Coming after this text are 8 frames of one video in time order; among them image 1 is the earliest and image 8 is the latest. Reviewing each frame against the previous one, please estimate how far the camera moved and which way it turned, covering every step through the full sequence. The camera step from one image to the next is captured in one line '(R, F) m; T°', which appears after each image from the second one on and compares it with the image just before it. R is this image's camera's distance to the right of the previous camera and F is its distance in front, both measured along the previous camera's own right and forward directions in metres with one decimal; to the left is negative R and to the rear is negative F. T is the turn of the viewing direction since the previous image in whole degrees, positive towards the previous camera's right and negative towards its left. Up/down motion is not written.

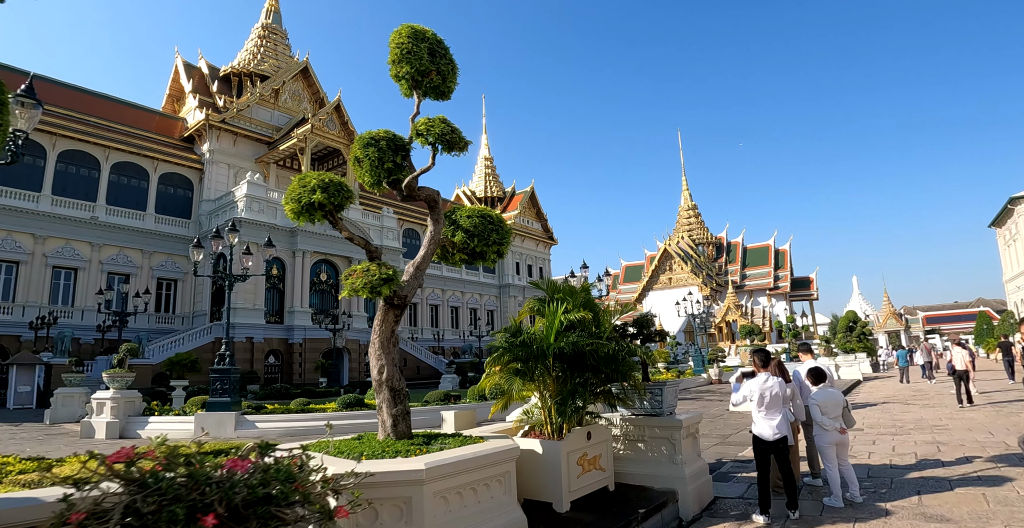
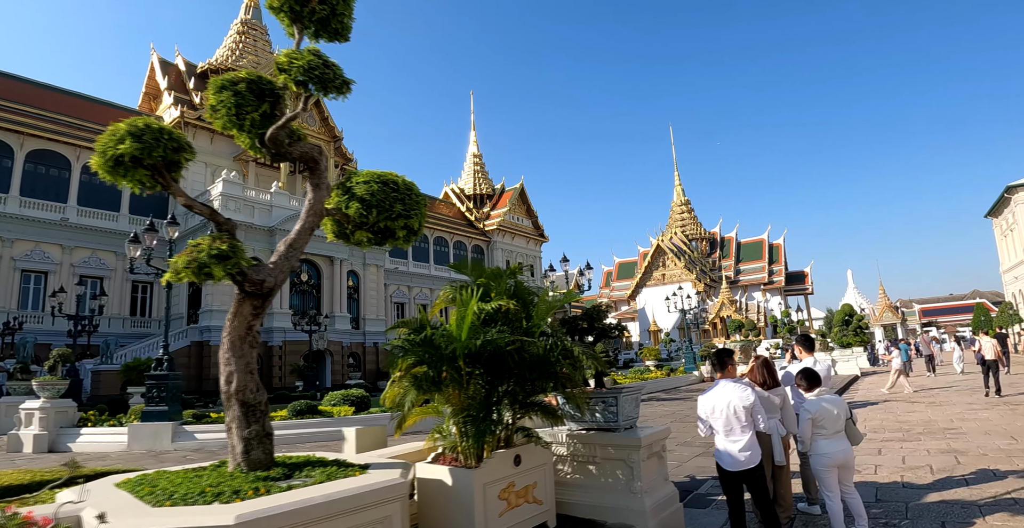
(+0.8, +1.4) m; 0°
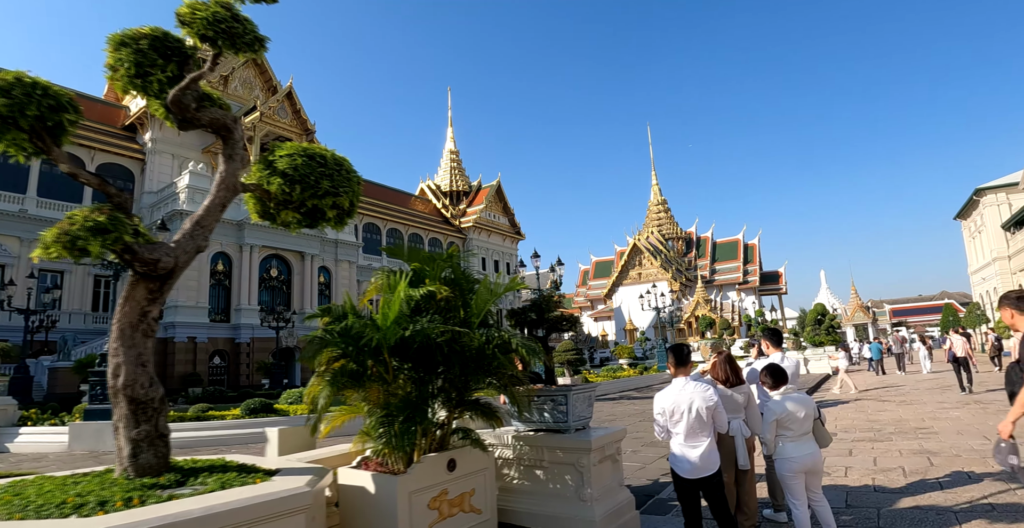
(+0.3, +0.5) m; +2°
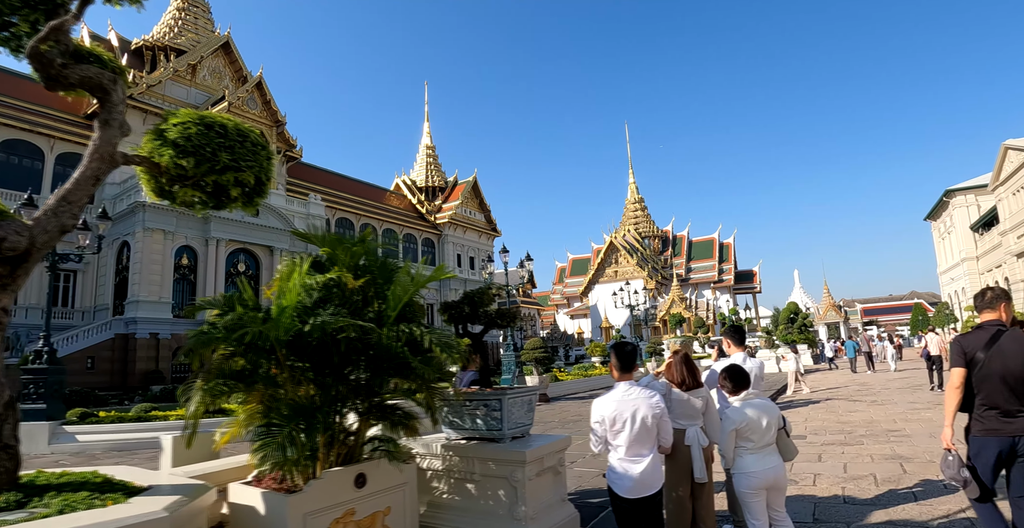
(+0.4, +0.6) m; +2°
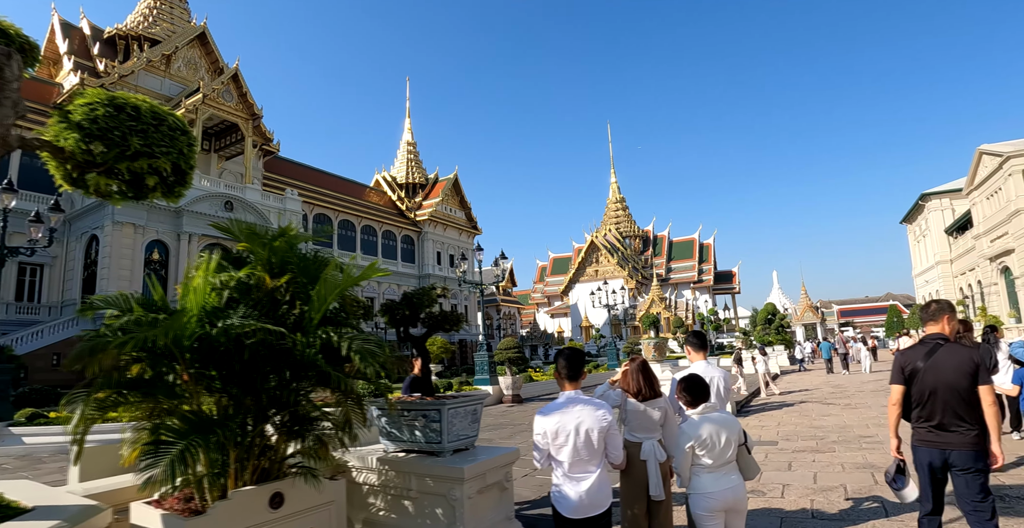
(+0.3, +0.3) m; +2°
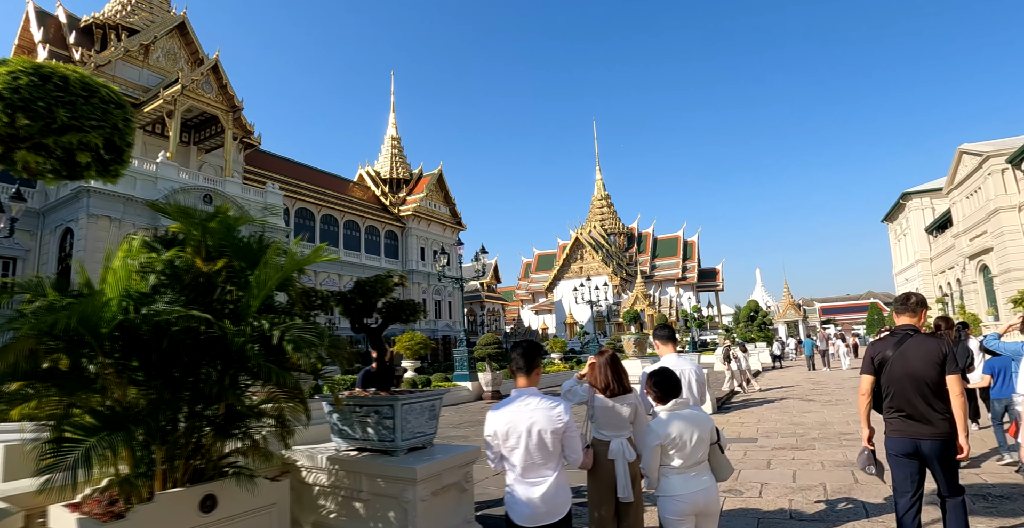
(+0.2, +0.2) m; +1°
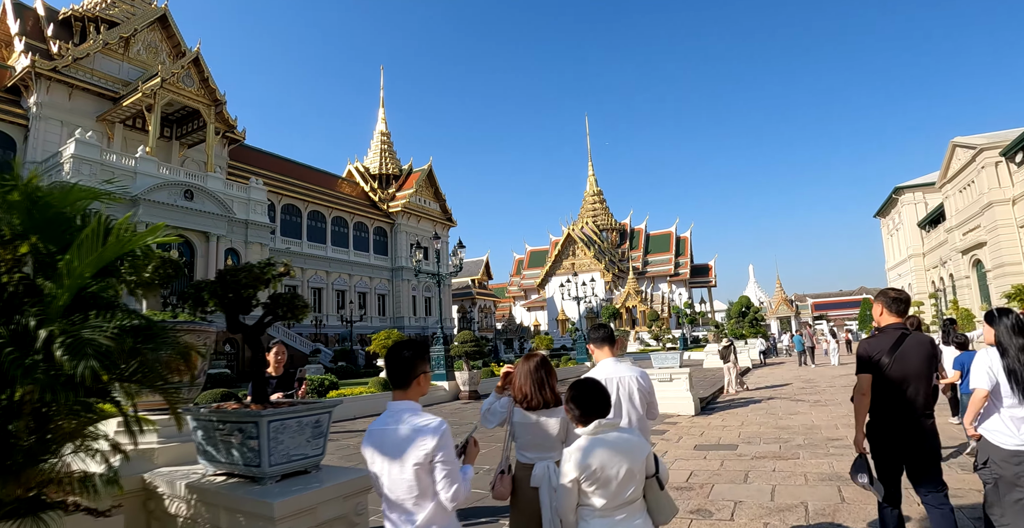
(+0.5, +0.7) m; 0°
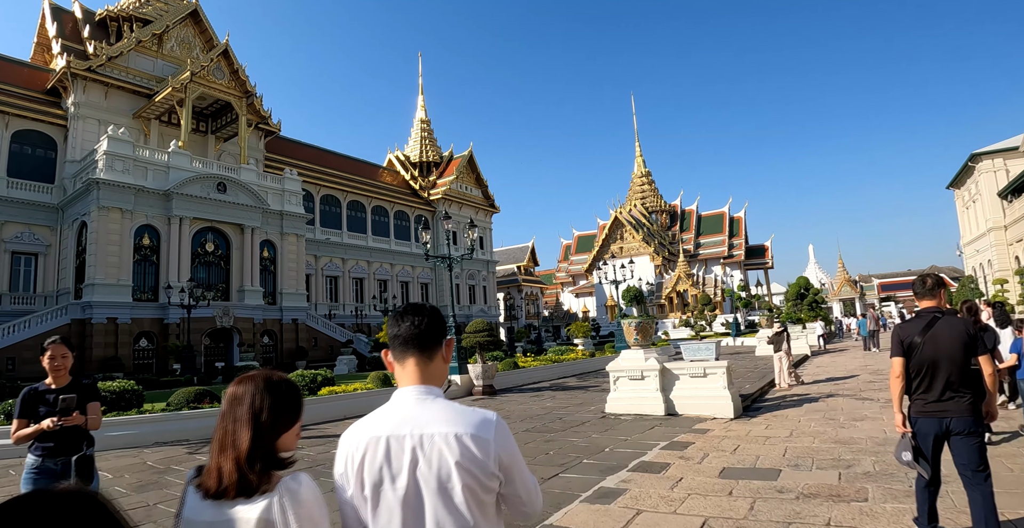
(+0.9, +1.7) m; -5°
